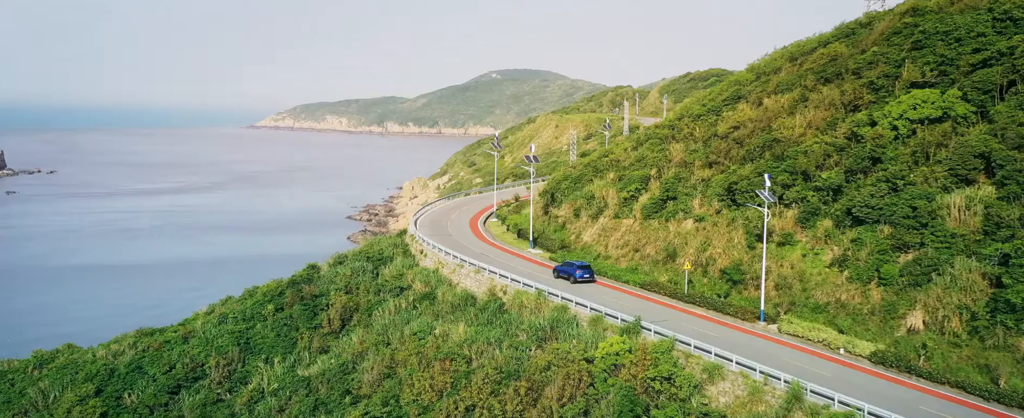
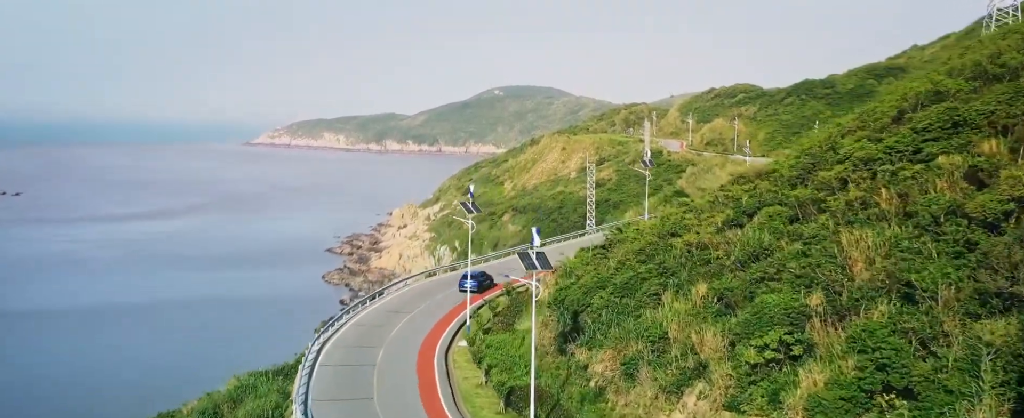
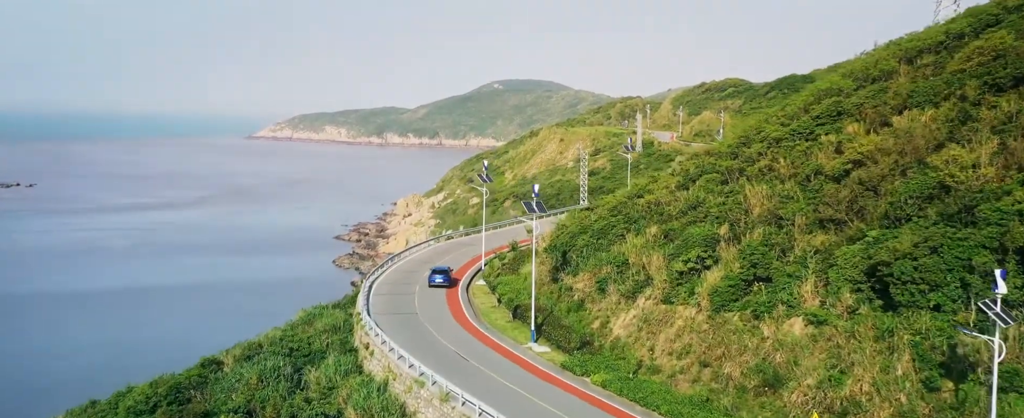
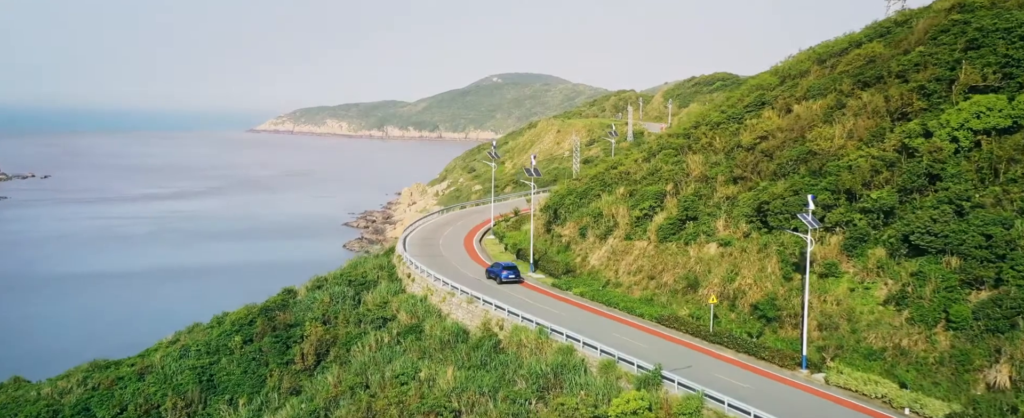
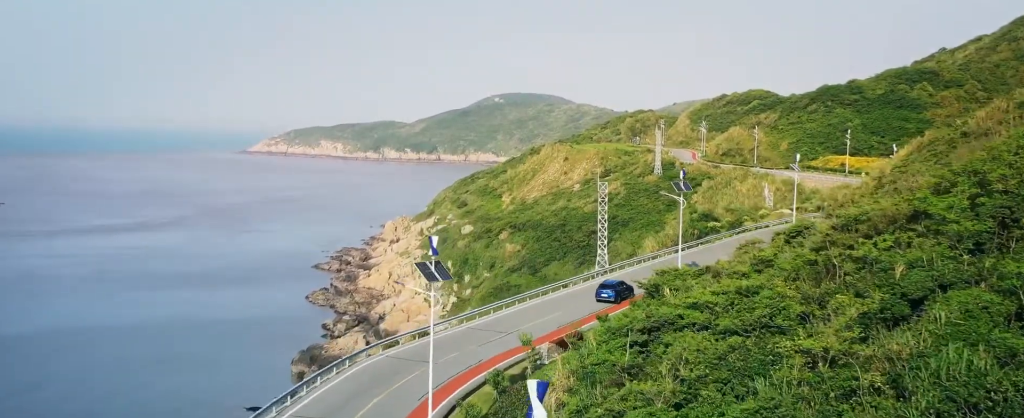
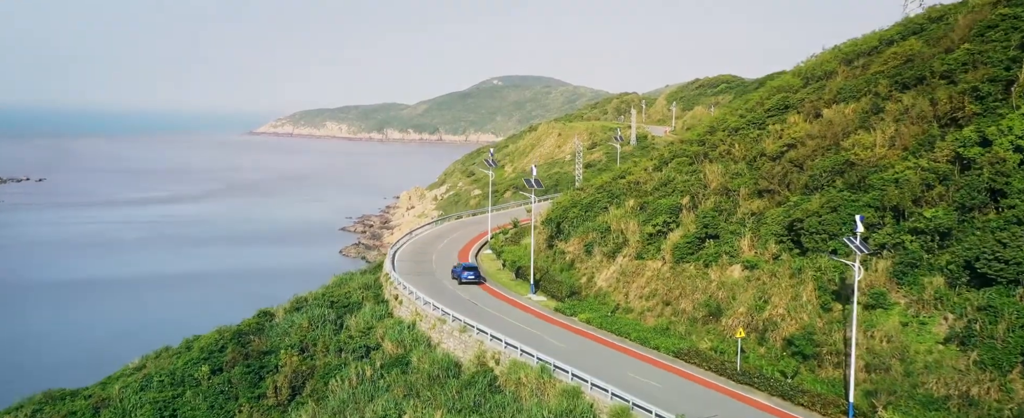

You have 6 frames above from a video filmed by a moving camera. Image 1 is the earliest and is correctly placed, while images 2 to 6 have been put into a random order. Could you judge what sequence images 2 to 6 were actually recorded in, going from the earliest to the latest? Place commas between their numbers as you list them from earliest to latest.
4, 6, 3, 2, 5
